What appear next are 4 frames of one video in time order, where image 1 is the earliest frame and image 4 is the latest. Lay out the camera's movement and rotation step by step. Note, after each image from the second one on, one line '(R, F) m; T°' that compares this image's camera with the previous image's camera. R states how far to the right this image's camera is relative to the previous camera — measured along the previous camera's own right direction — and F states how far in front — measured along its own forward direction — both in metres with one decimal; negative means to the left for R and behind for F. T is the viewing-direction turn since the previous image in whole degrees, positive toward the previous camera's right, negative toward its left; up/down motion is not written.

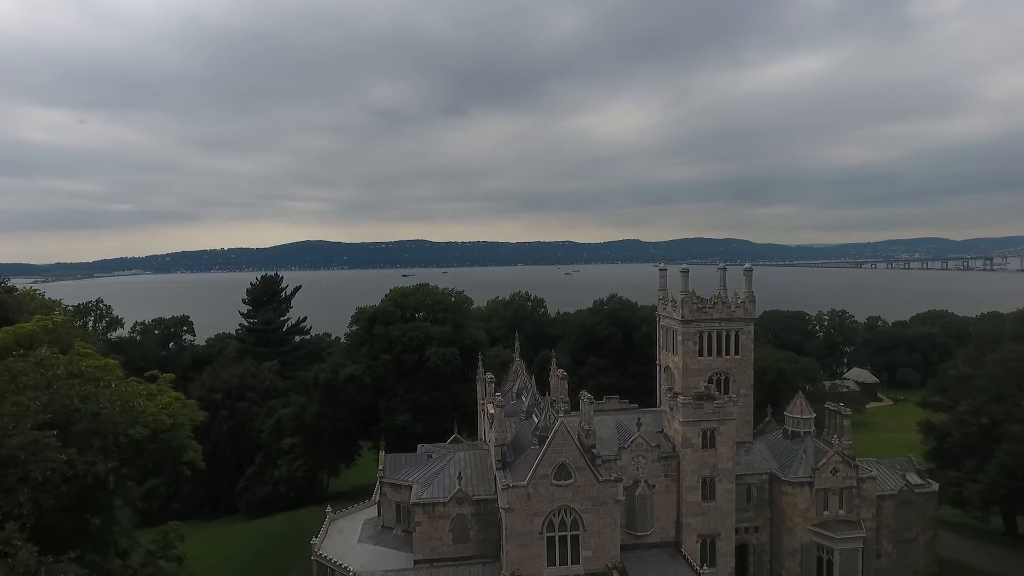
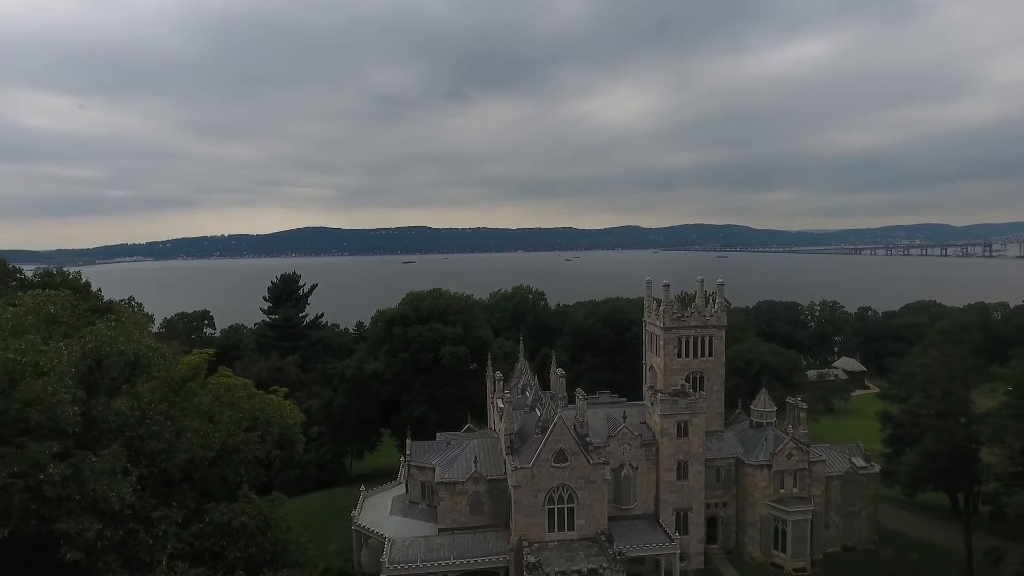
(-0.3, -5.0) m; 0°
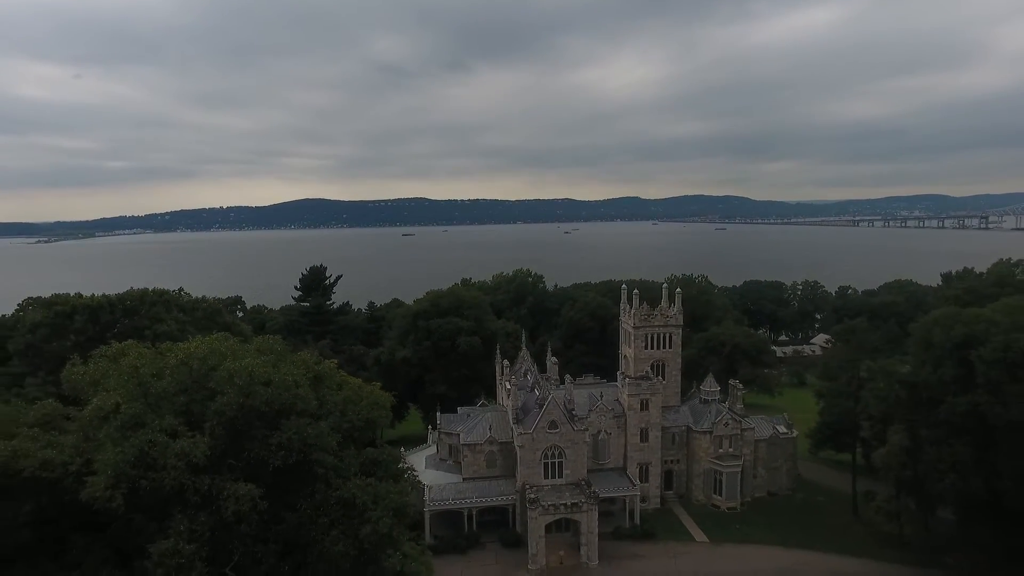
(-0.4, -10.0) m; 0°
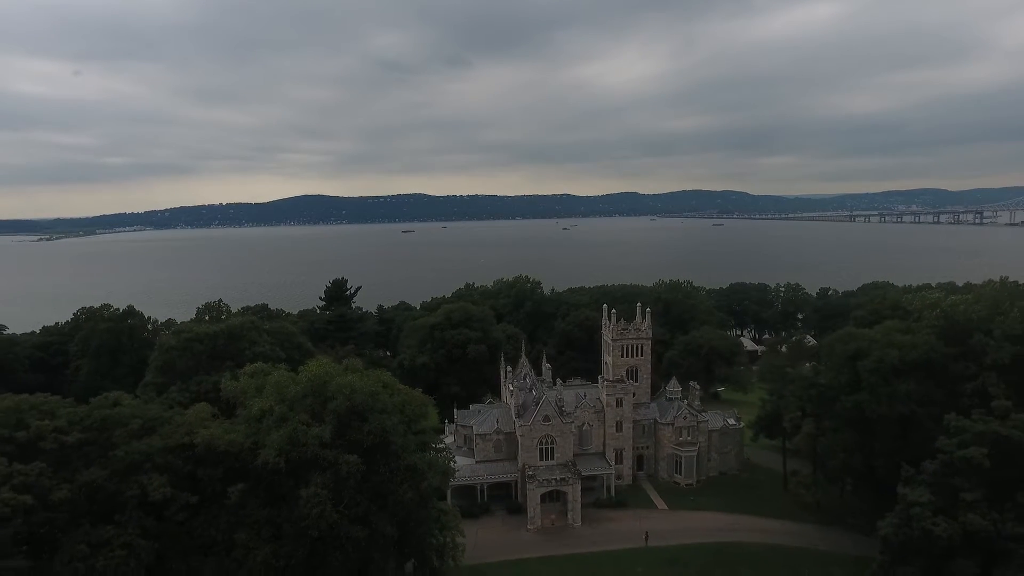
(-0.2, -10.8) m; 0°
